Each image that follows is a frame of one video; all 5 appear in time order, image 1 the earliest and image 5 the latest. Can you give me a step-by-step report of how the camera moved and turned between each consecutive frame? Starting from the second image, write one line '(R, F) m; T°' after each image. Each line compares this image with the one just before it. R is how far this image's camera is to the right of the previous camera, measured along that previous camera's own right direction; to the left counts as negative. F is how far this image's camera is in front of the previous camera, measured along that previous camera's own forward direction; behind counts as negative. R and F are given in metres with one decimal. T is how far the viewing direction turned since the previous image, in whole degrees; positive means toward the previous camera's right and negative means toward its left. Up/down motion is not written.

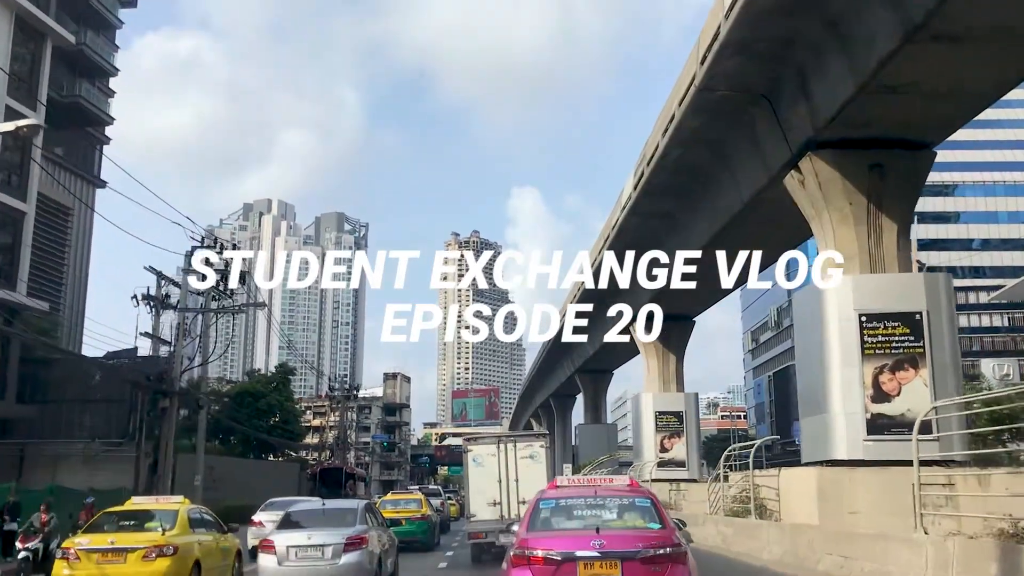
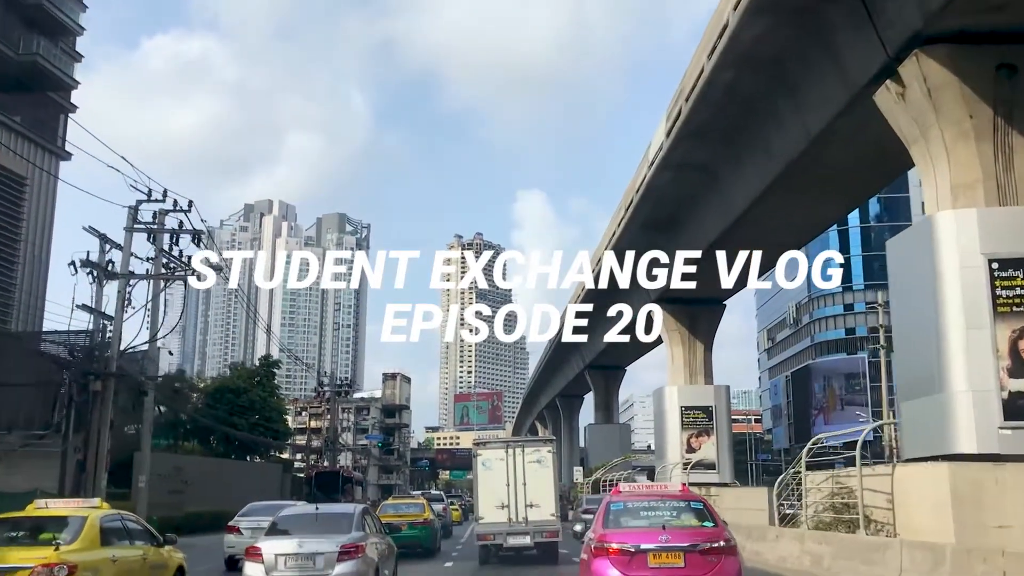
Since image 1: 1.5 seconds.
(-0.1, +3.9) m; 0°
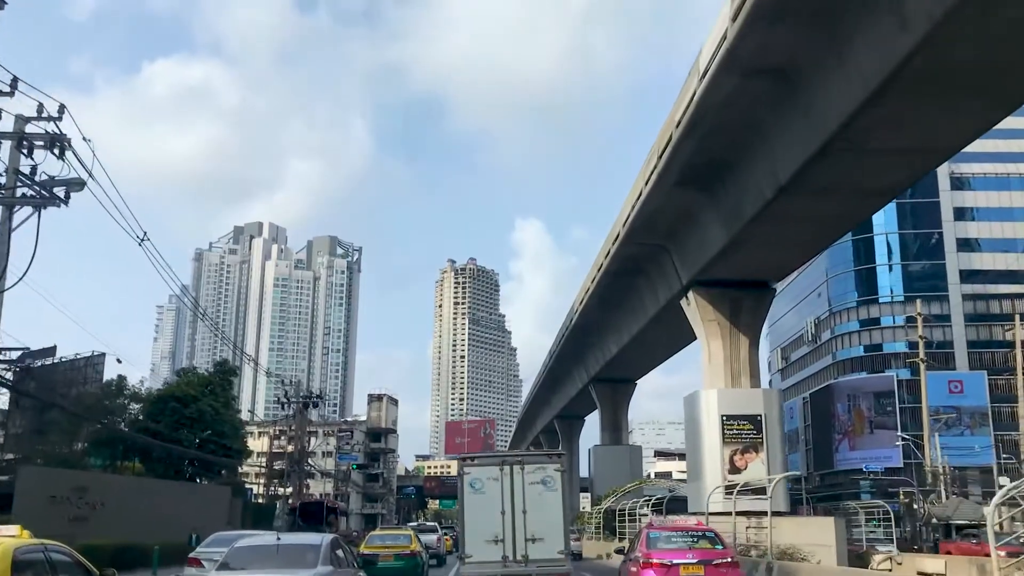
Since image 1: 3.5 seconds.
(-0.1, +6.0) m; 0°
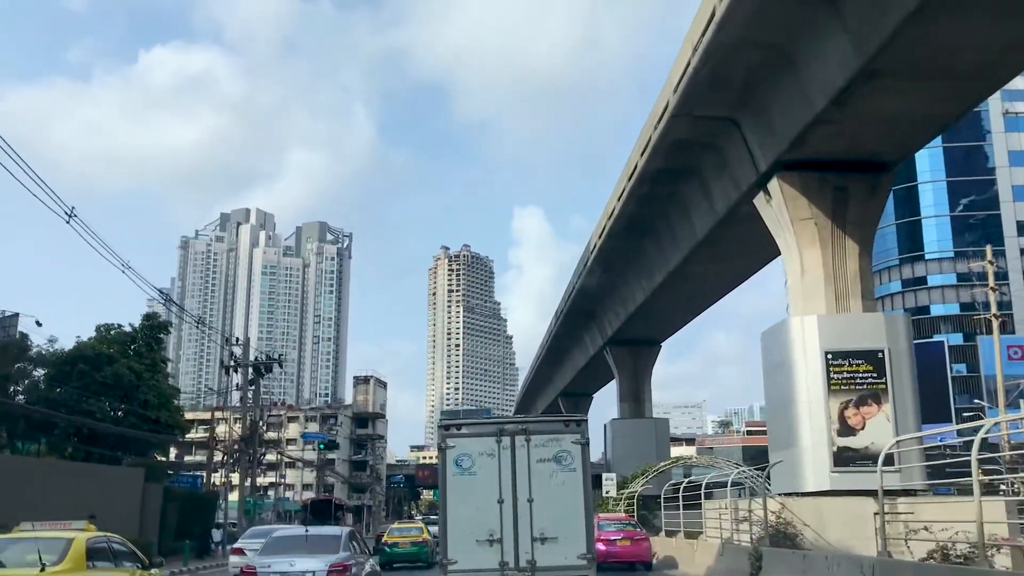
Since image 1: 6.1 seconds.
(-0.2, +7.5) m; 0°
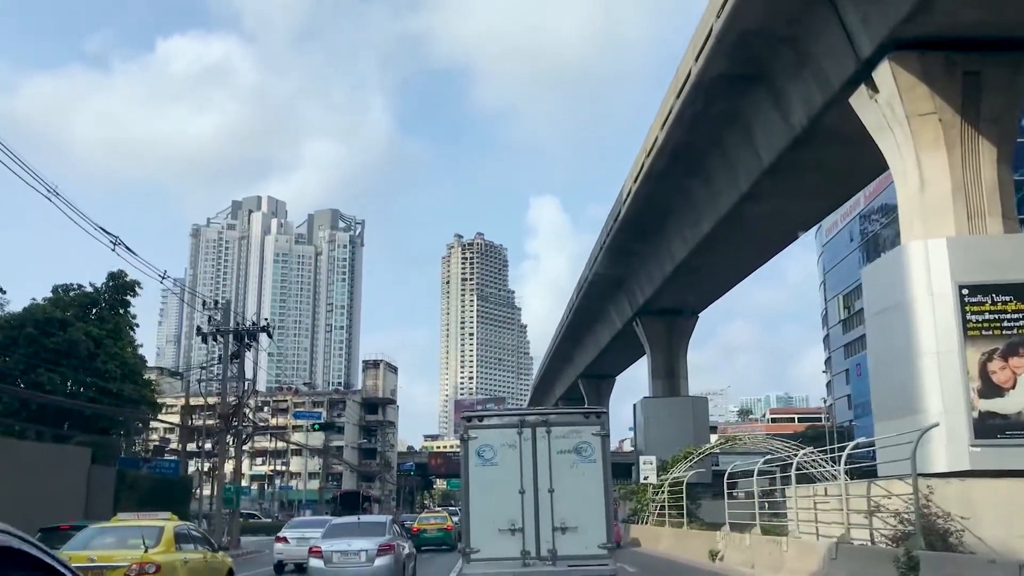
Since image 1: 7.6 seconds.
(-0.2, +4.1) m; -1°
